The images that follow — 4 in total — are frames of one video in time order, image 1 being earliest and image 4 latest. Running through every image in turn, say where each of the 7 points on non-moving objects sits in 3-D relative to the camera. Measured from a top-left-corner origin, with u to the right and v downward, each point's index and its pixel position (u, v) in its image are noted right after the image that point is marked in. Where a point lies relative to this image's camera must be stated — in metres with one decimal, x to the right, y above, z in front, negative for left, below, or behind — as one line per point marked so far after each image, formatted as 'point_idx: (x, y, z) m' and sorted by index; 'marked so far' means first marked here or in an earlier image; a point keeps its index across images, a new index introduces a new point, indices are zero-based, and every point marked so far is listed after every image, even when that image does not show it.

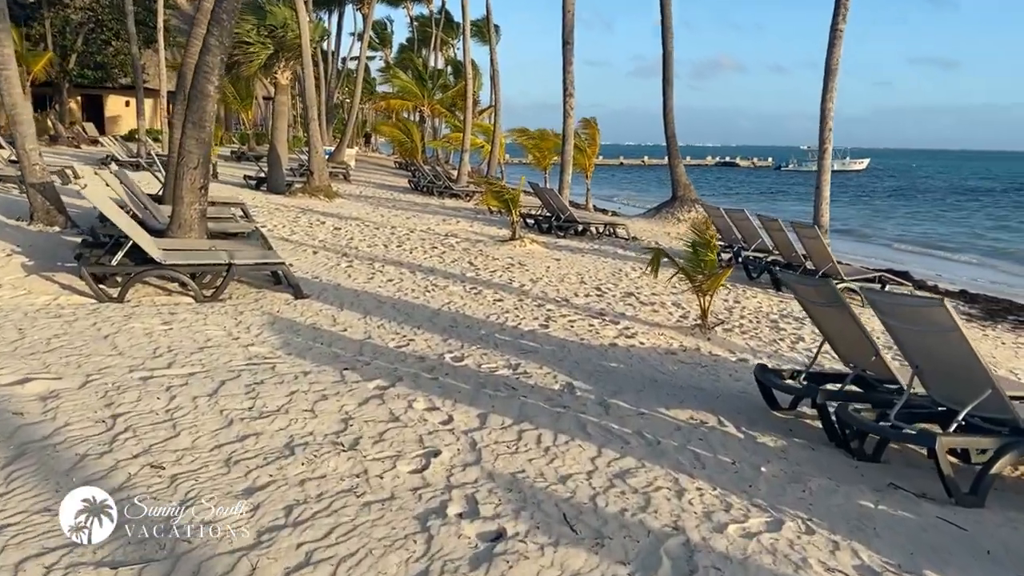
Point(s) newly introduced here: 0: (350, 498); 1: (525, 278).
0: (-0.6, -0.7, +2.8) m
1: (+0.1, +0.1, +8.4) m
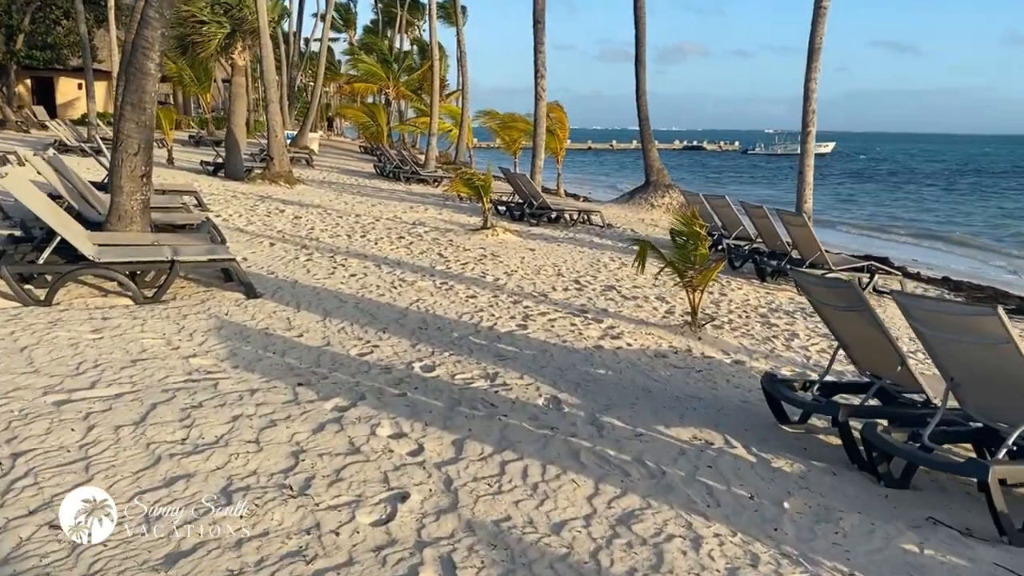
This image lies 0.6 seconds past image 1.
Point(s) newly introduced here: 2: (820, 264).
0: (-0.6, -0.8, +2.3) m
1: (-0.1, +0.2, +7.9) m
2: (+3.3, +0.3, +8.5) m
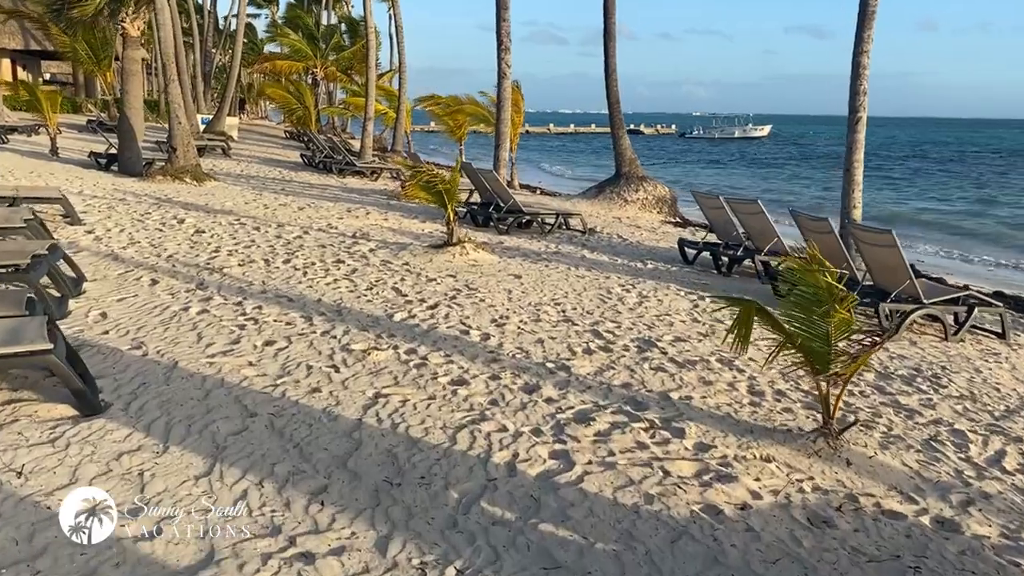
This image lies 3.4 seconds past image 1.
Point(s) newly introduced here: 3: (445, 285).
0: (-0.2, -1.3, -0.1) m
1: (-0.2, -0.2, +5.5) m
2: (+3.2, -0.1, +6.4) m
3: (-0.6, 0.0, +6.6) m
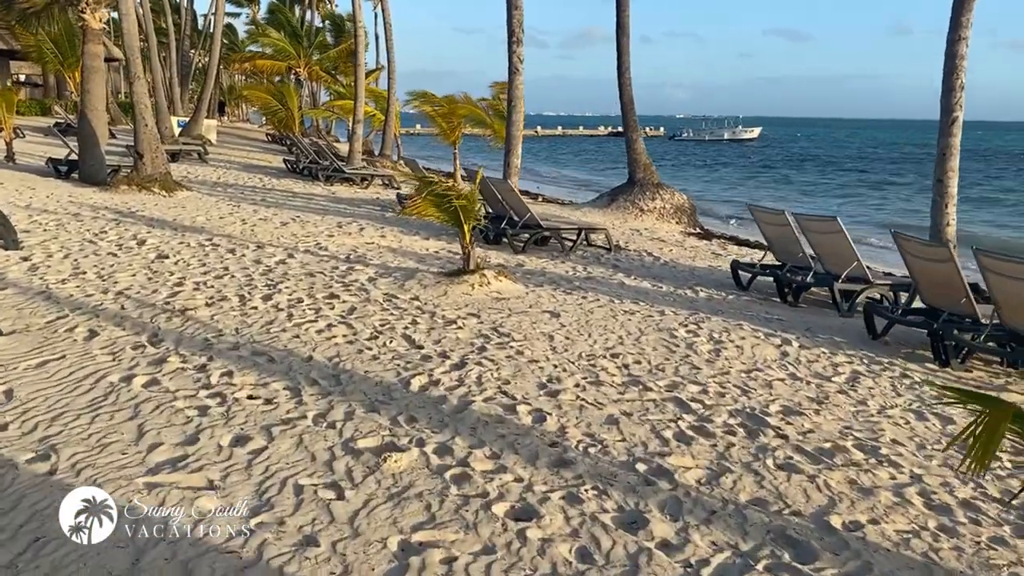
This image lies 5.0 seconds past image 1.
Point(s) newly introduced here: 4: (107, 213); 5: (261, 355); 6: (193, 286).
0: (+0.2, -1.6, -1.5) m
1: (+0.1, -0.5, +4.1) m
2: (+3.5, -0.3, +5.1) m
3: (-0.3, -0.3, +5.2) m
4: (-4.9, +0.9, +9.4) m
5: (-1.4, -0.4, +4.4) m
6: (-2.4, 0.0, +5.9) m
